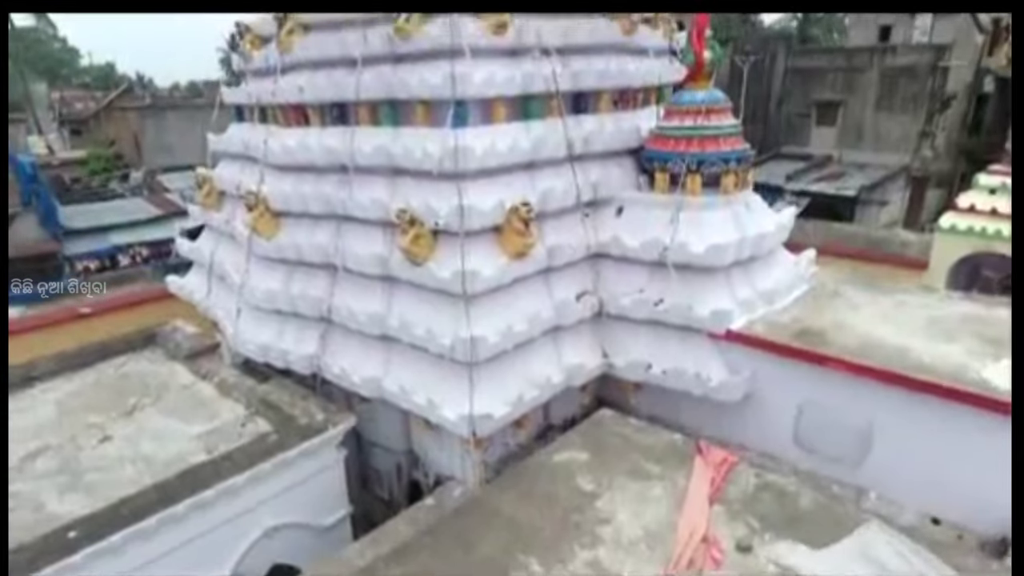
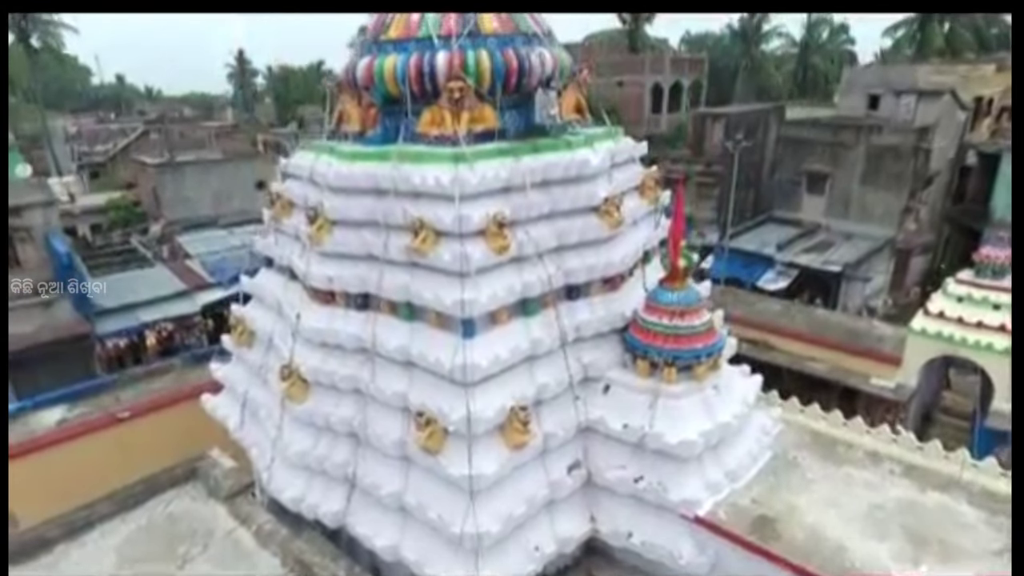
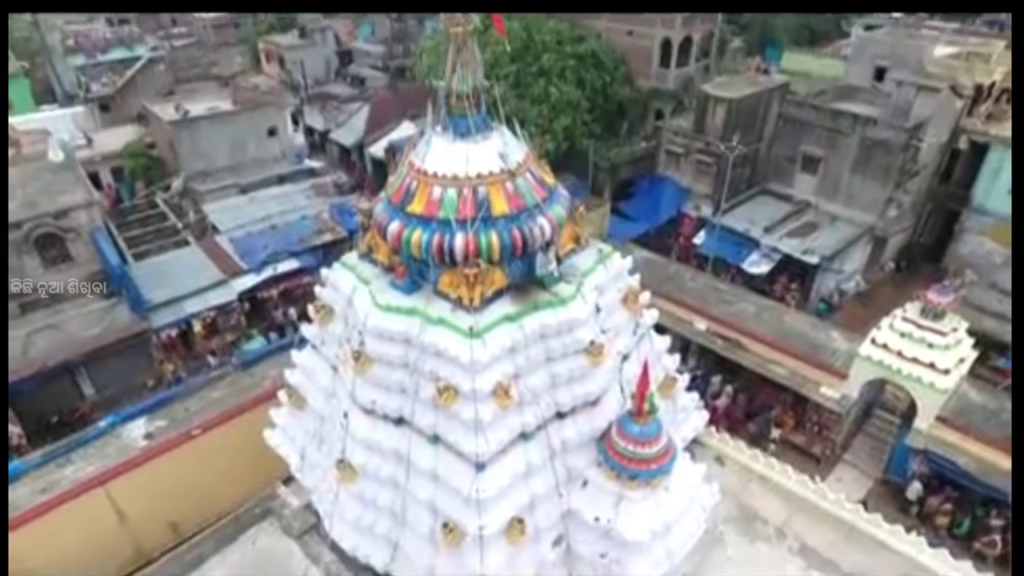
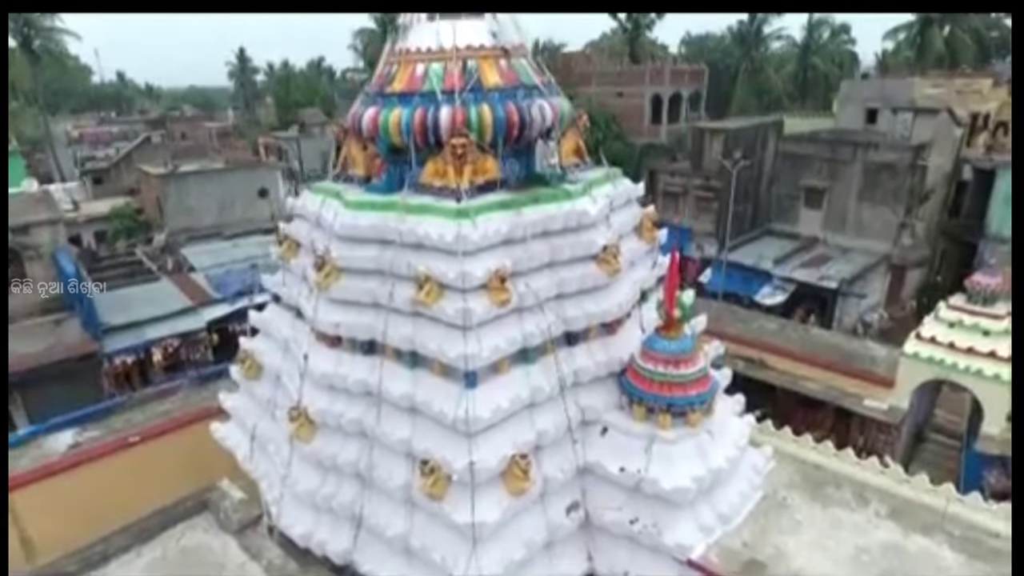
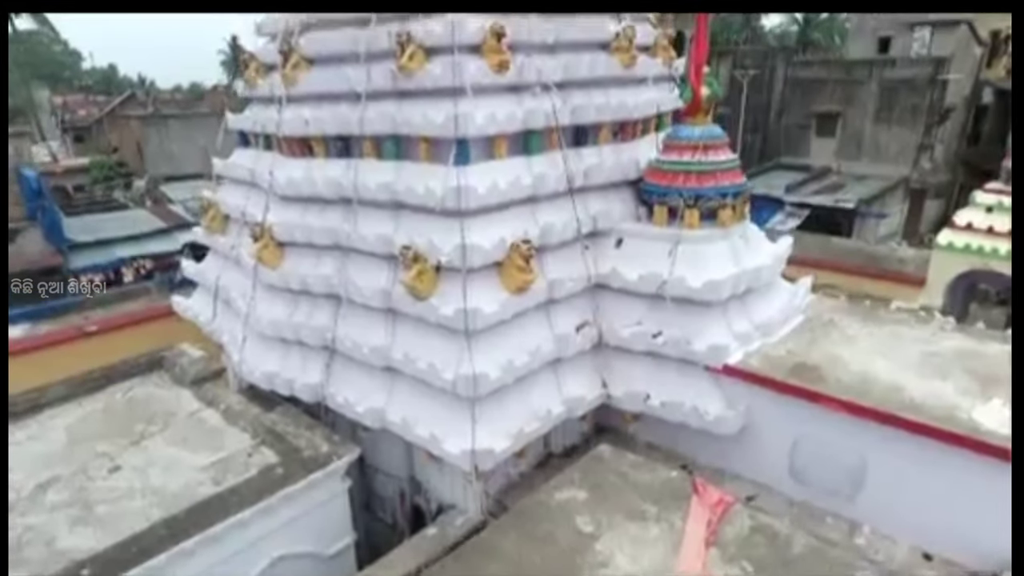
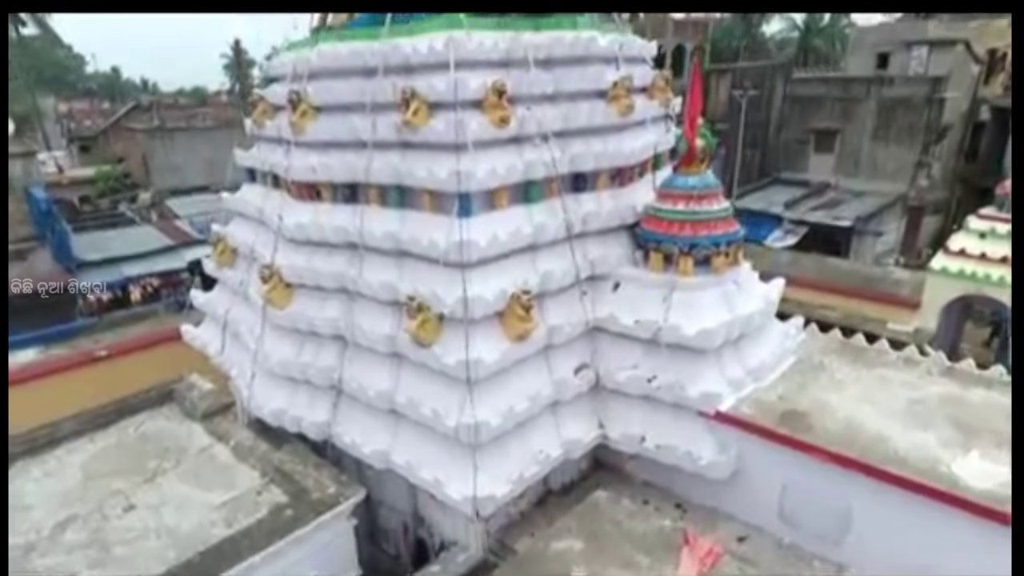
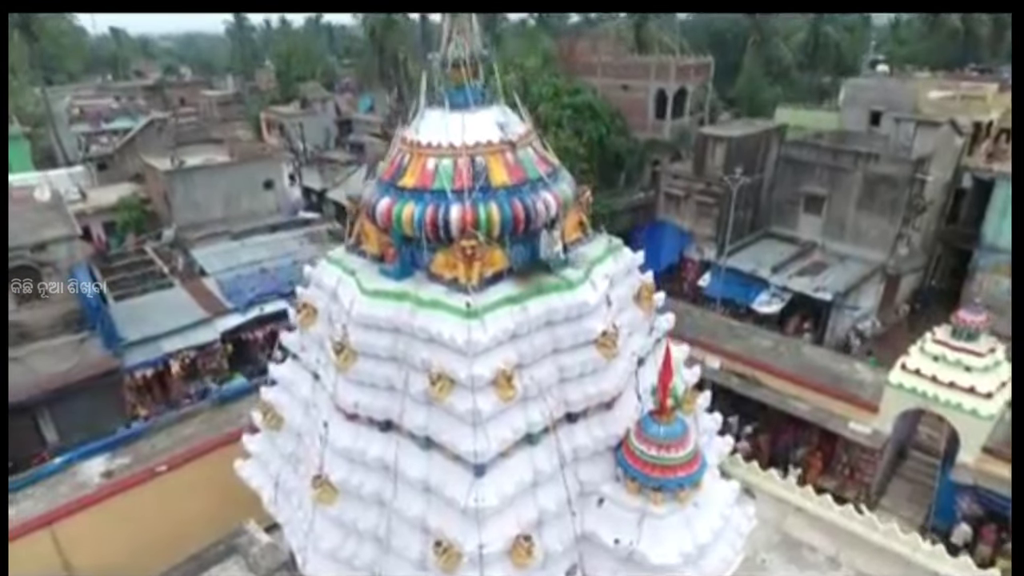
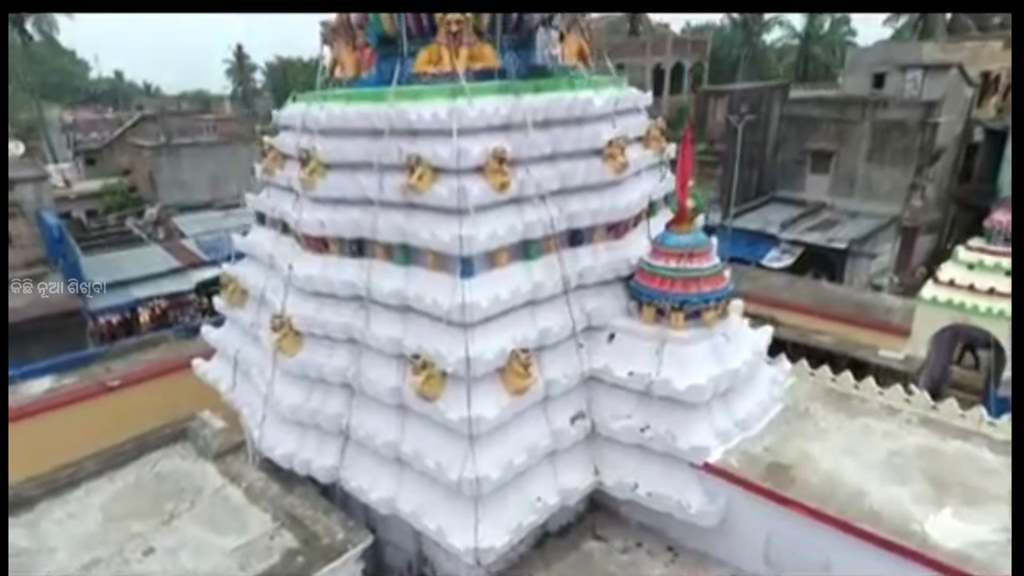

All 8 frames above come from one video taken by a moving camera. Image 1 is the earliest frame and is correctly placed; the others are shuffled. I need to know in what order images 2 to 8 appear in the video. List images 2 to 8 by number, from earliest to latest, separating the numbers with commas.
5, 6, 8, 2, 4, 7, 3
